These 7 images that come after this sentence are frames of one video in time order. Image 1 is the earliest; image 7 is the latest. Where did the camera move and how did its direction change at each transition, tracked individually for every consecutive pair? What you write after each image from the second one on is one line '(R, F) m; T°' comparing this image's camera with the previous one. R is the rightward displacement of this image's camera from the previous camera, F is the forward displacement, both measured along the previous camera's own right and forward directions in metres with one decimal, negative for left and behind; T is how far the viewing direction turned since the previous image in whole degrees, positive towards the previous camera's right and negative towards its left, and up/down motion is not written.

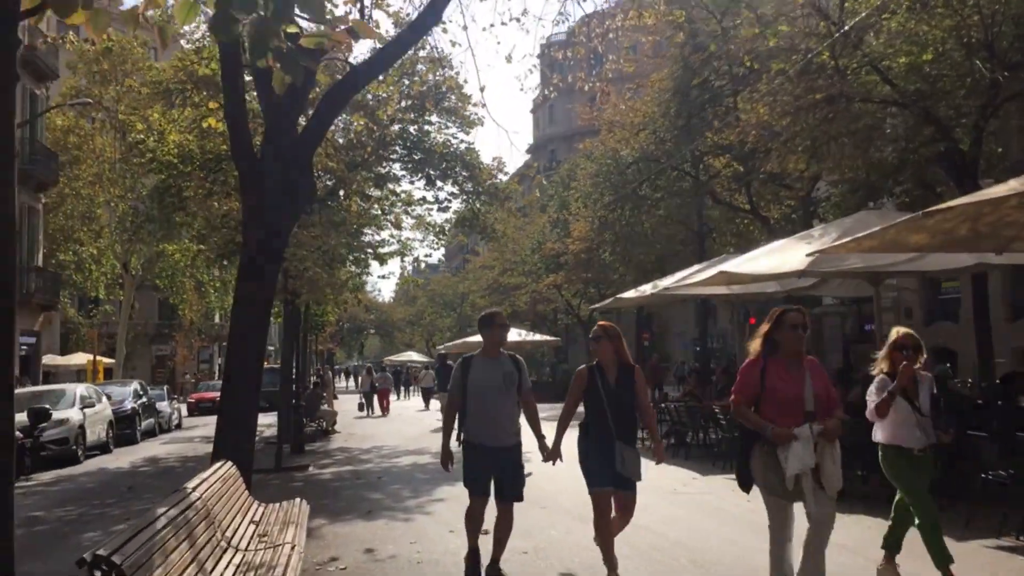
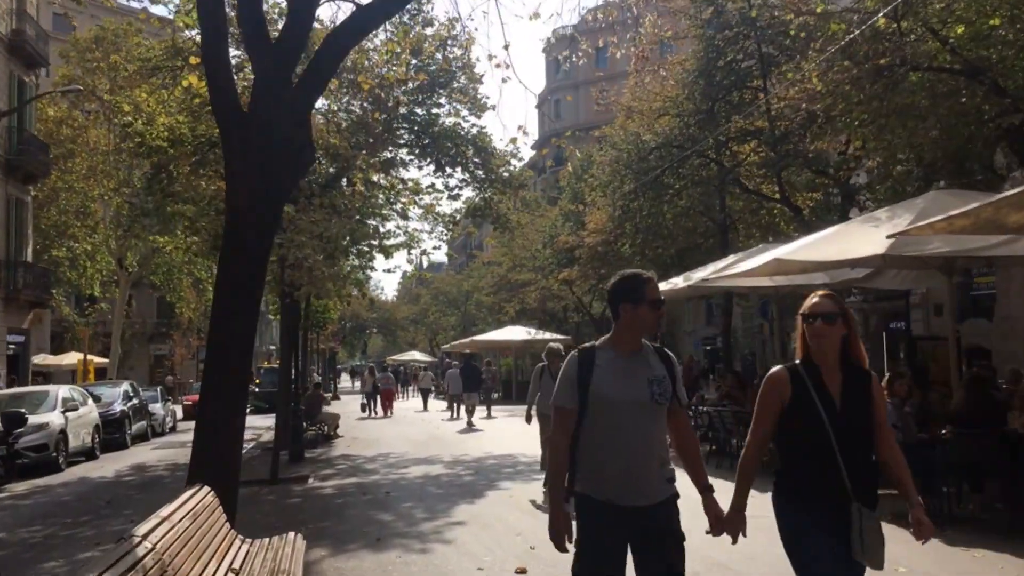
(-0.3, +1.6) m; 0°
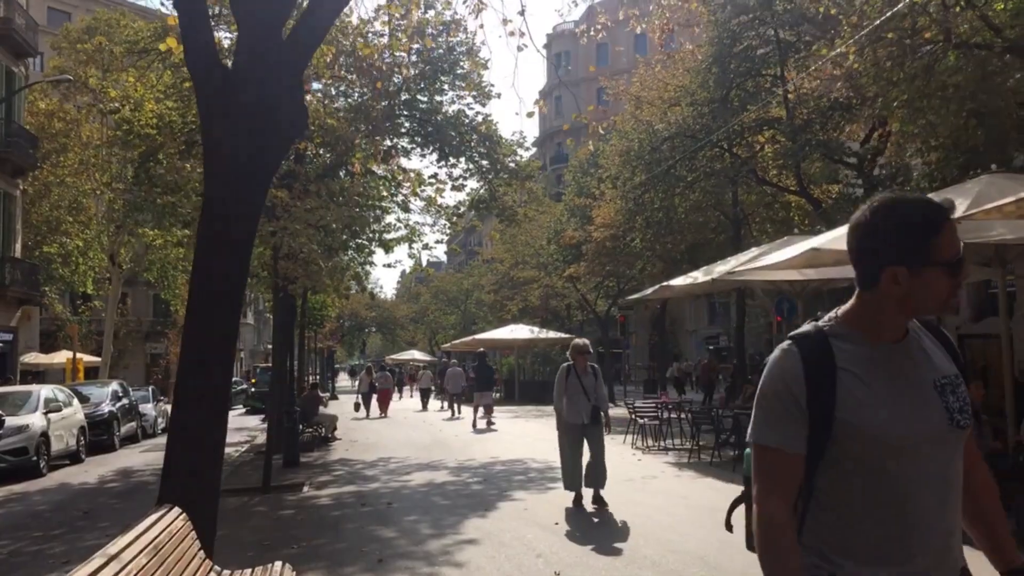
(-0.2, +1.0) m; 0°
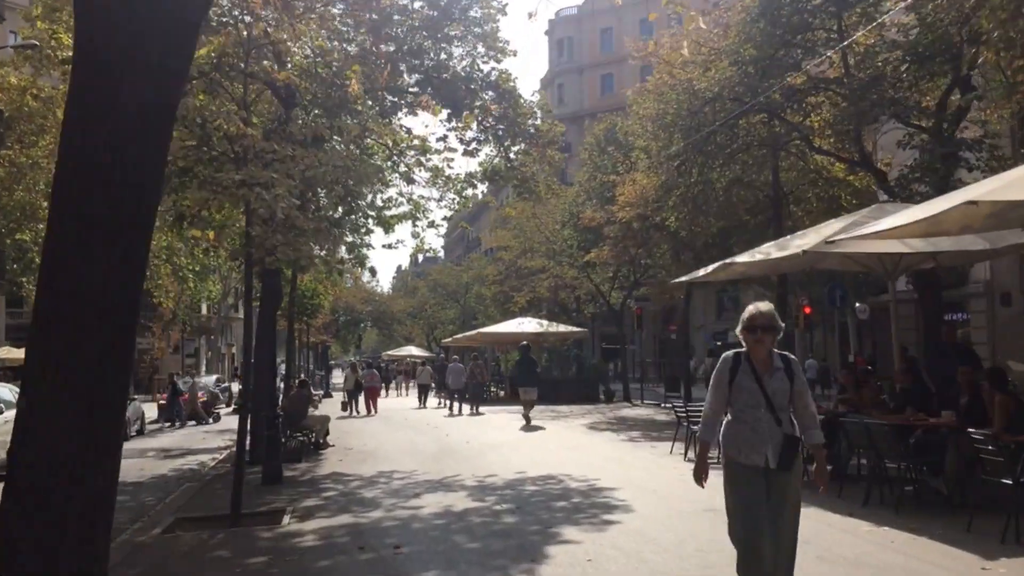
(-0.5, +2.9) m; 0°
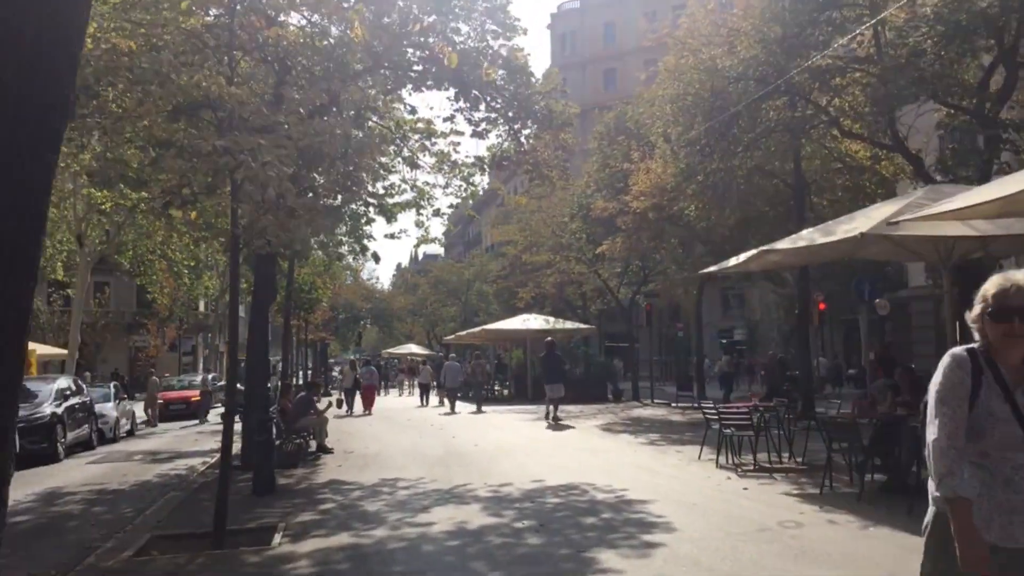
(-0.2, +1.2) m; 0°
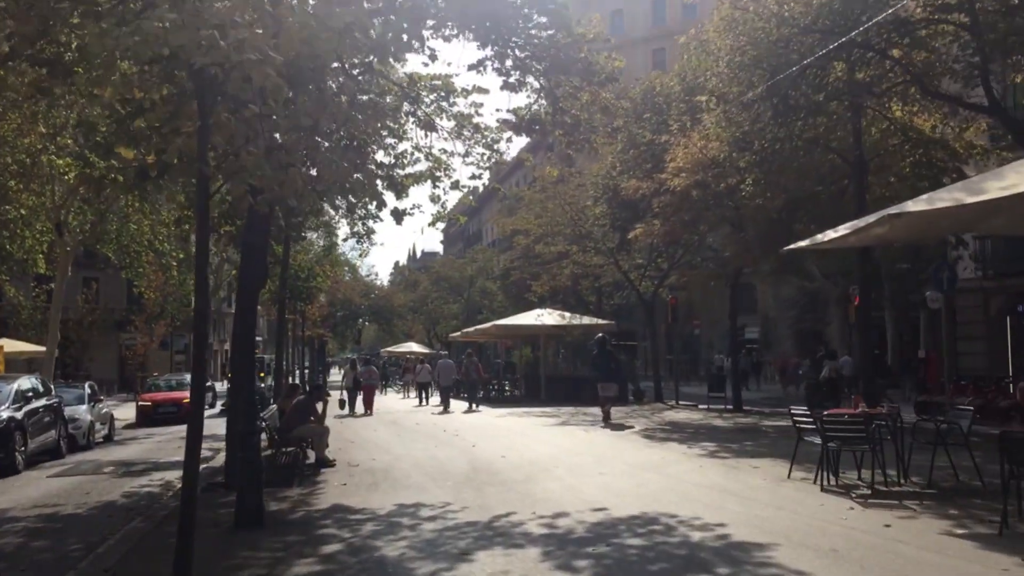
(-0.6, +2.6) m; 0°
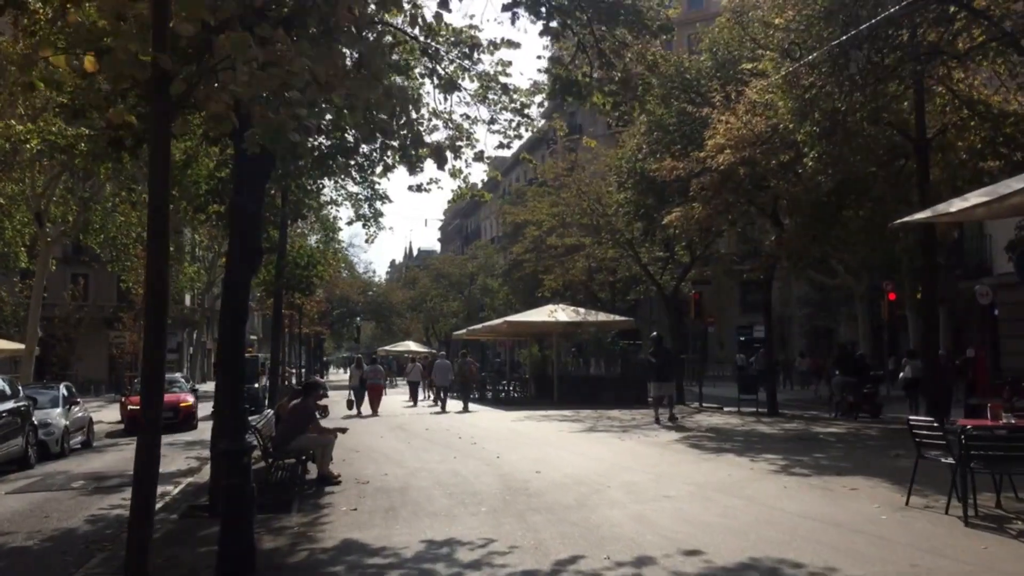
(-0.6, +2.1) m; 0°
